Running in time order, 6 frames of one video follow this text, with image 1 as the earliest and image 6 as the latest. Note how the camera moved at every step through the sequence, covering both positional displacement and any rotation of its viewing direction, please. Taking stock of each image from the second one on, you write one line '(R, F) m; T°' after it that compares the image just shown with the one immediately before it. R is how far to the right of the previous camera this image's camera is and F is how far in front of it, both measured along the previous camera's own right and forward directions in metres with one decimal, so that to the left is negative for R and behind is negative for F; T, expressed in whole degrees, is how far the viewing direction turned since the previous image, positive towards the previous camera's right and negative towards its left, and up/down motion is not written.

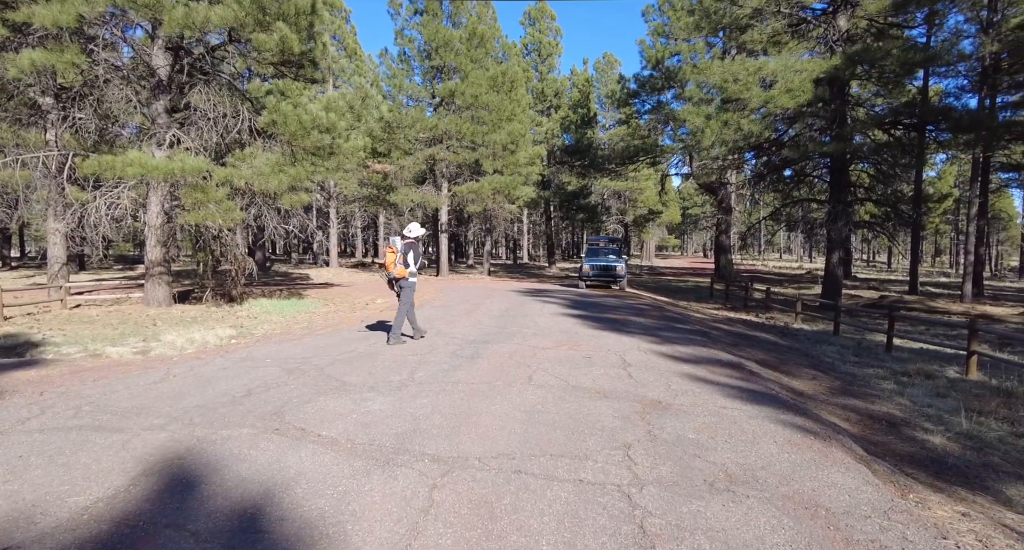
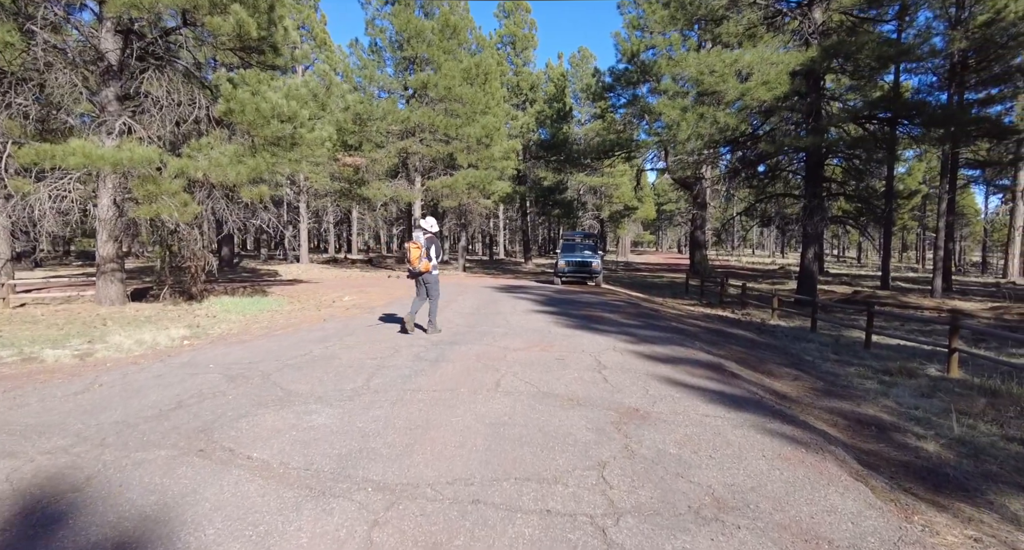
(+0.1, +0.4) m; +3°
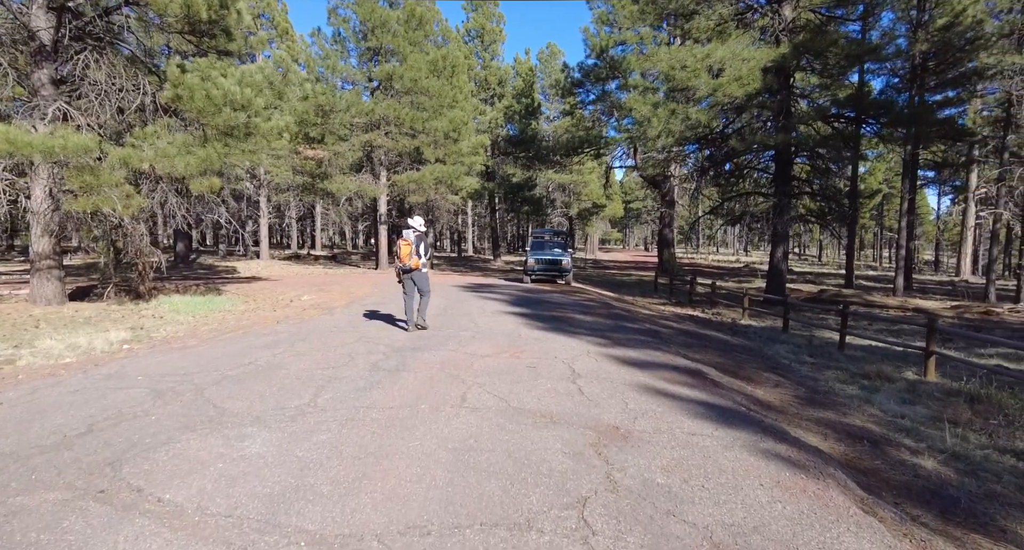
(0.0, +0.4) m; +3°
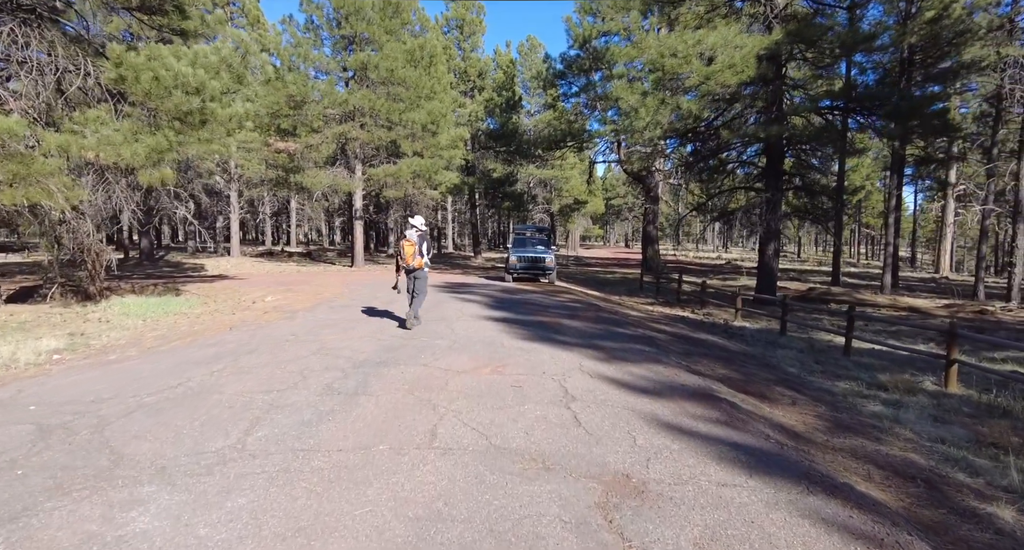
(0.0, +0.8) m; +2°
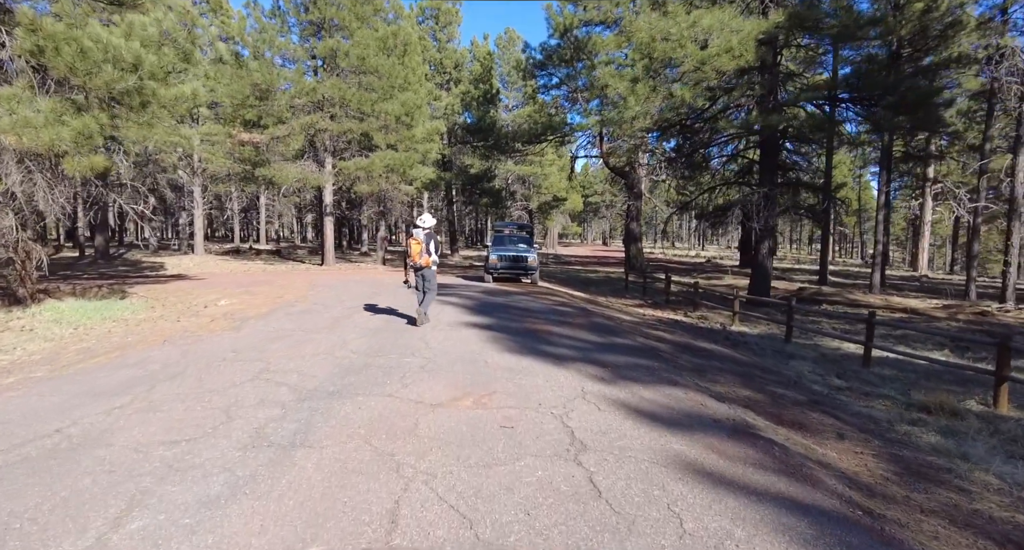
(-0.1, +1.0) m; +2°
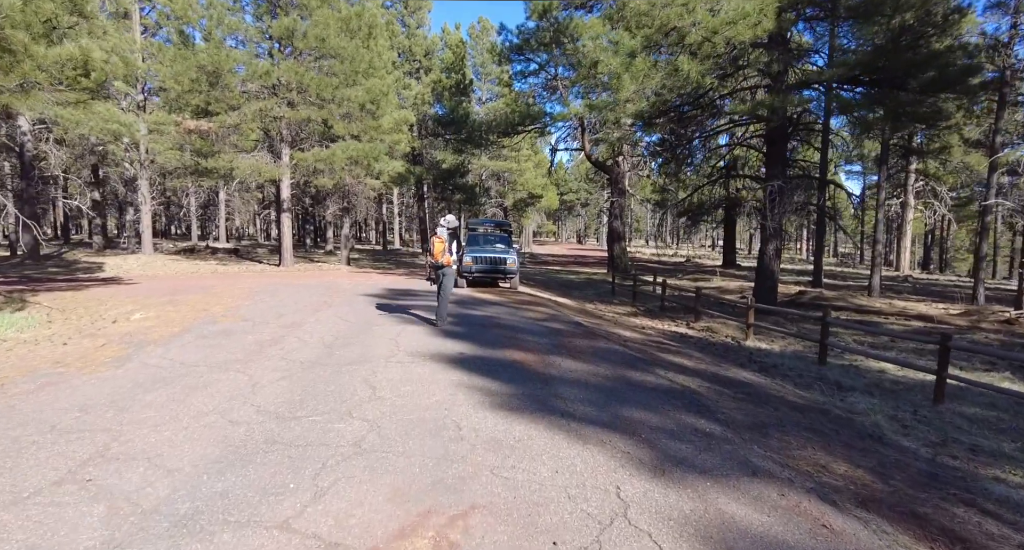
(-0.1, +1.7) m; +3°
